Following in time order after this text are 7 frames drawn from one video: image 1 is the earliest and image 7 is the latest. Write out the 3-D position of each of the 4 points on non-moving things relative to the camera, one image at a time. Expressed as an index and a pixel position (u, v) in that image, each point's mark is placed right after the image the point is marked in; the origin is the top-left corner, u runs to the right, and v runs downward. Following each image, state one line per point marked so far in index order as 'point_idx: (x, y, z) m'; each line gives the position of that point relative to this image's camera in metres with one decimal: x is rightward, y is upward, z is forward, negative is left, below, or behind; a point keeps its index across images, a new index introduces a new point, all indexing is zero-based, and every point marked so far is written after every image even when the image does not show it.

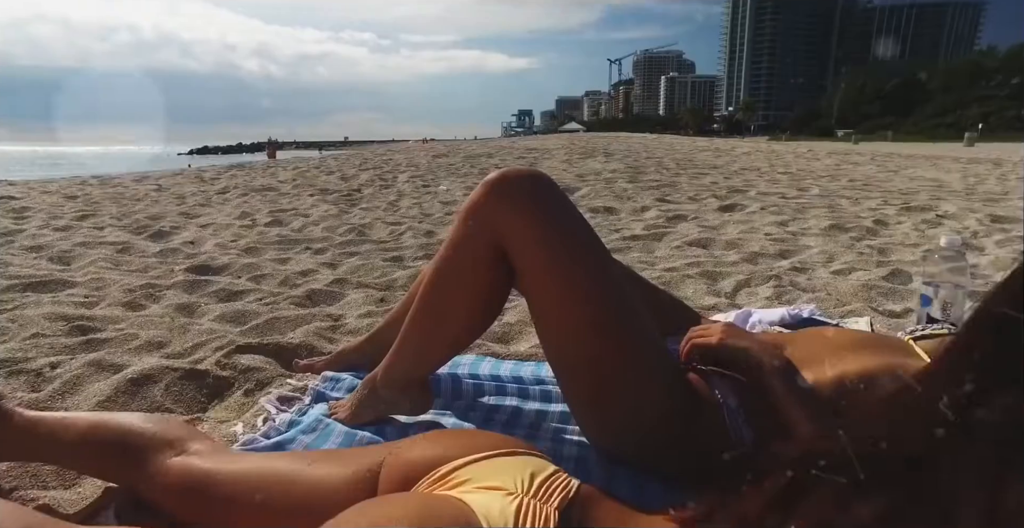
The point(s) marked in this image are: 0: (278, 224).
0: (-1.9, +0.3, +4.6) m
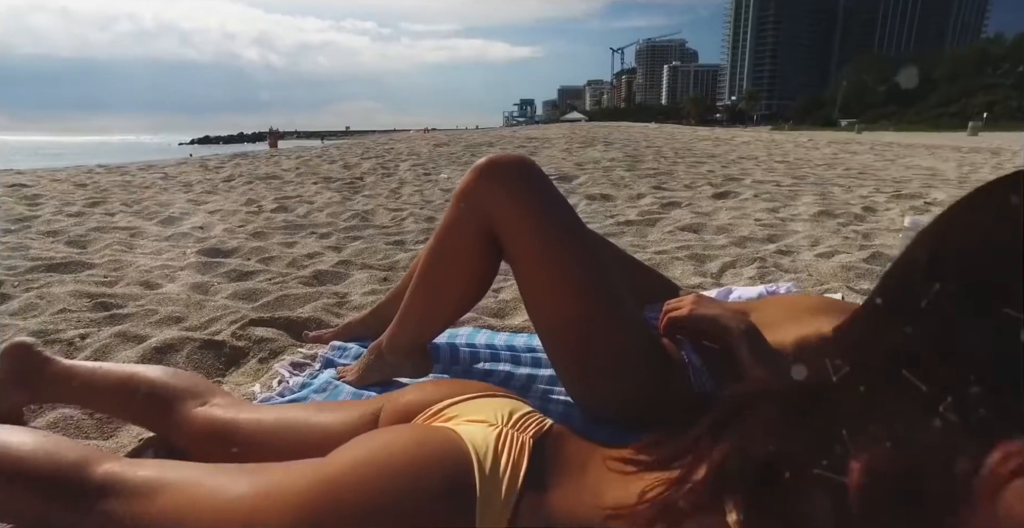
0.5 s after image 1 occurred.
0: (-1.9, +0.5, +4.8) m
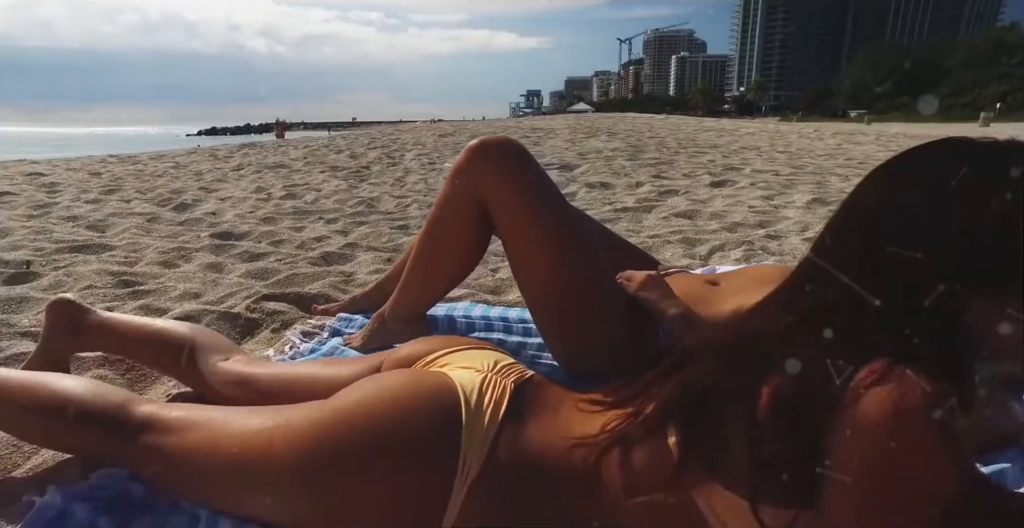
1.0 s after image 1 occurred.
0: (-1.9, +0.6, +4.9) m
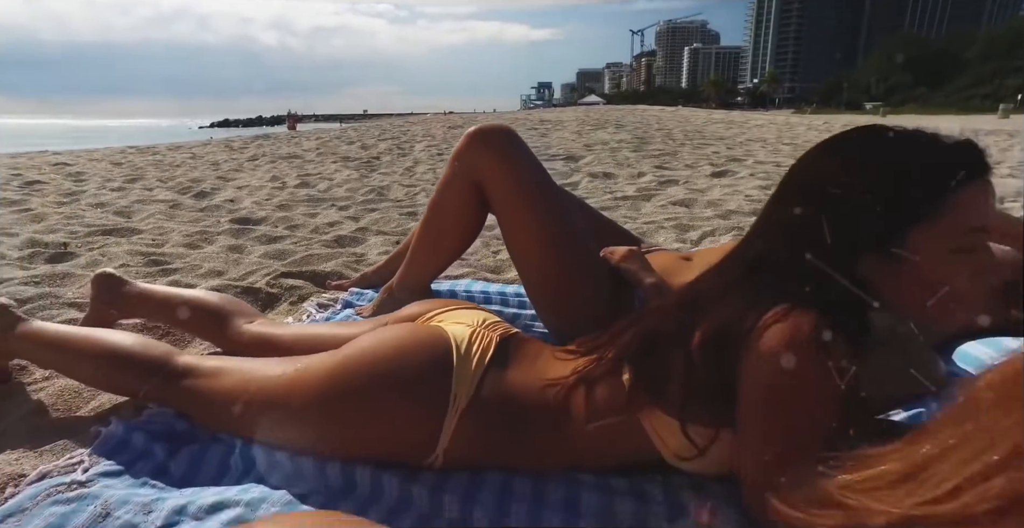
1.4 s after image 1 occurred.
0: (-1.9, +0.7, +5.2) m
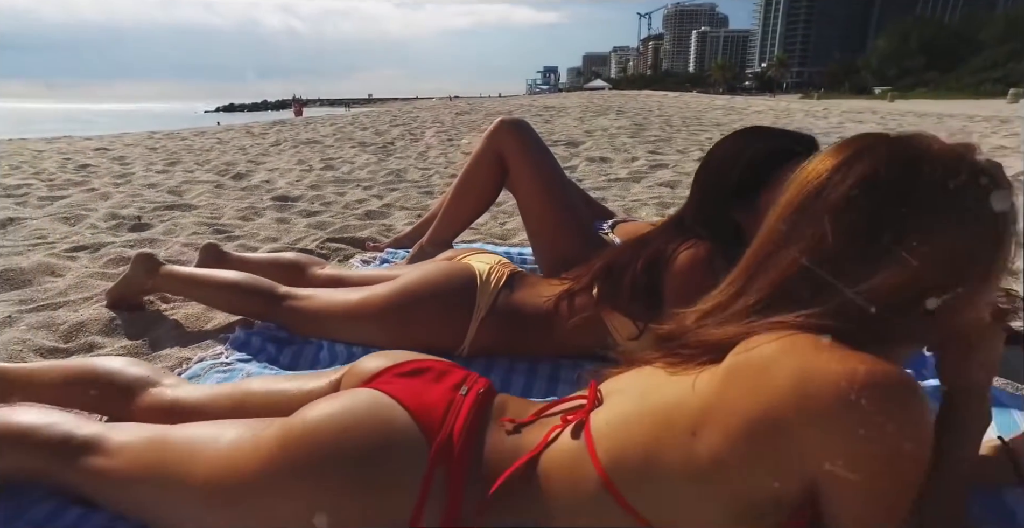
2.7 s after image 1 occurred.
0: (-1.8, +1.0, +5.7) m
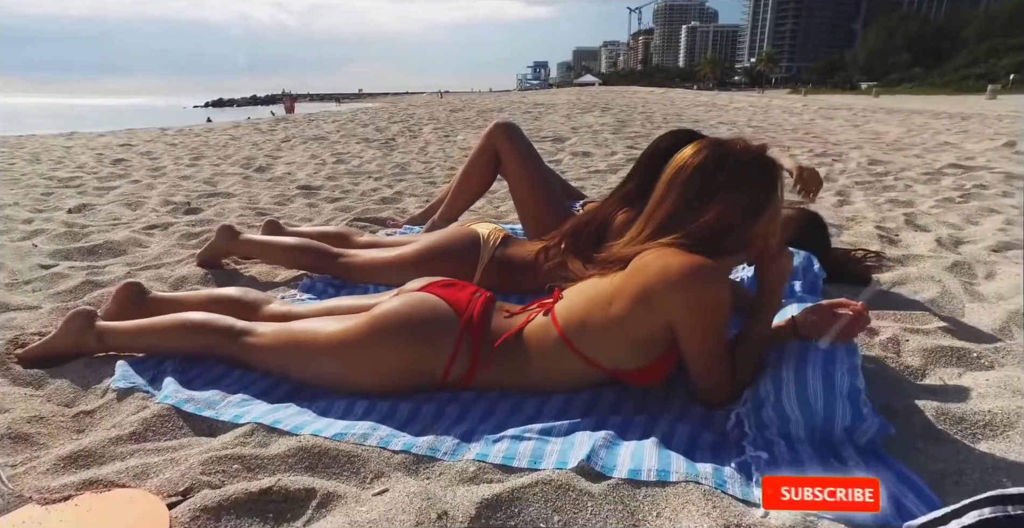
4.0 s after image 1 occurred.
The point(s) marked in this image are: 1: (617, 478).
0: (-1.9, +1.1, +6.4) m
1: (+0.2, -0.5, +1.3) m
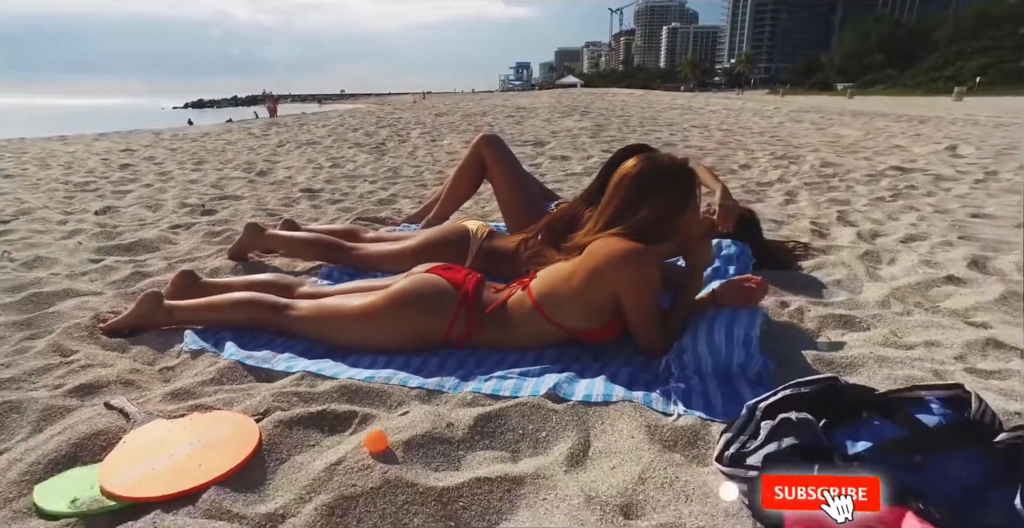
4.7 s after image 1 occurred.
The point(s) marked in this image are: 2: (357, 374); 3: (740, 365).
0: (-2.1, +1.2, +6.8) m
1: (+0.2, -0.4, +1.8) m
2: (-0.6, -0.4, +2.0) m
3: (+0.8, -0.4, +2.0) m
